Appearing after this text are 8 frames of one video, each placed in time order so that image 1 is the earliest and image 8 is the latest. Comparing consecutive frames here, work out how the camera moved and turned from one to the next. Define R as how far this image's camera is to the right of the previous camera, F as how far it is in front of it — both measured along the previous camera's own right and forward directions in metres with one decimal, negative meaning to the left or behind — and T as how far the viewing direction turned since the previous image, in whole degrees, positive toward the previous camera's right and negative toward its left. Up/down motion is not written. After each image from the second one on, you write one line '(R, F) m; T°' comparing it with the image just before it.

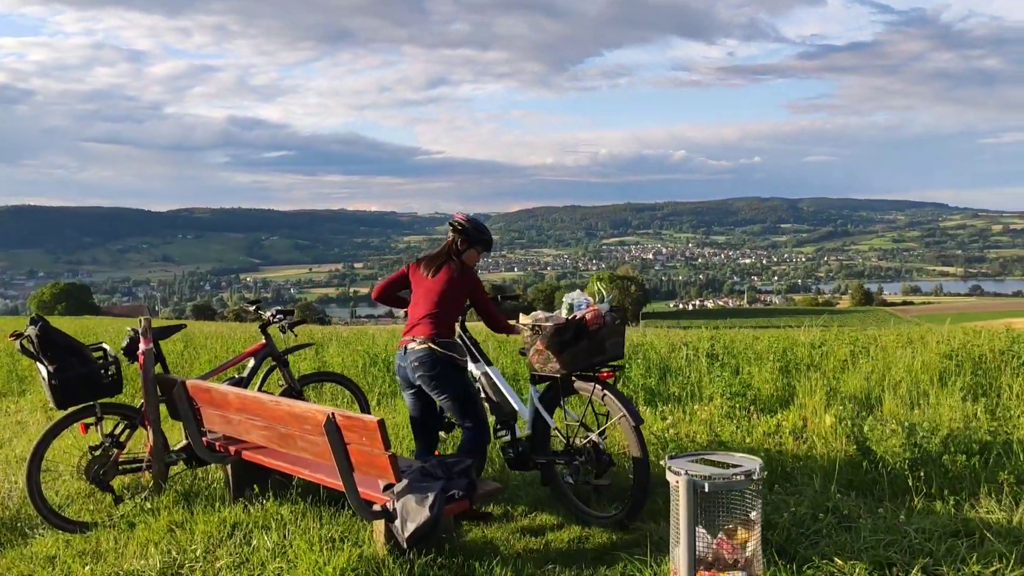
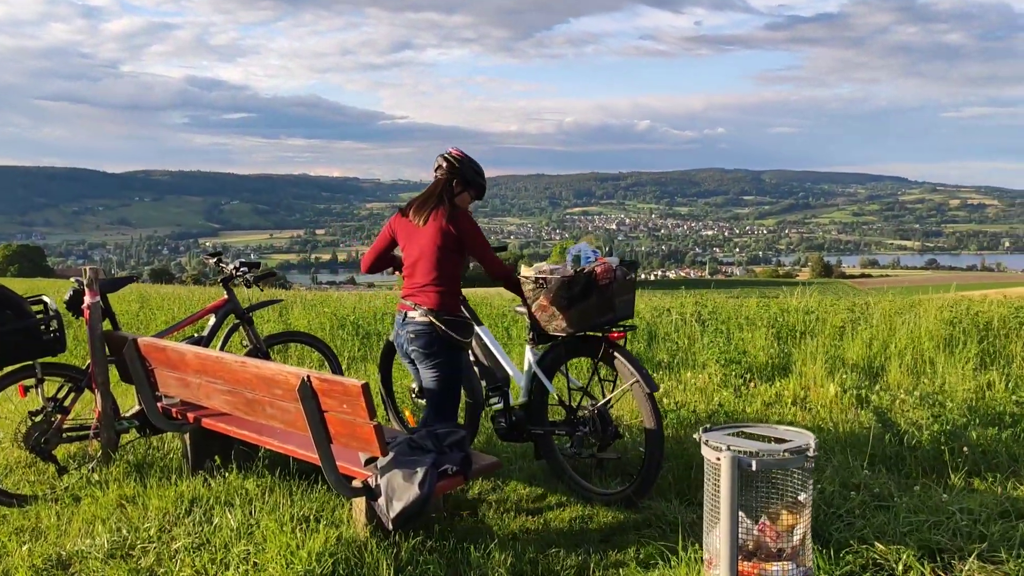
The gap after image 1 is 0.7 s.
(-0.1, +0.4) m; +2°
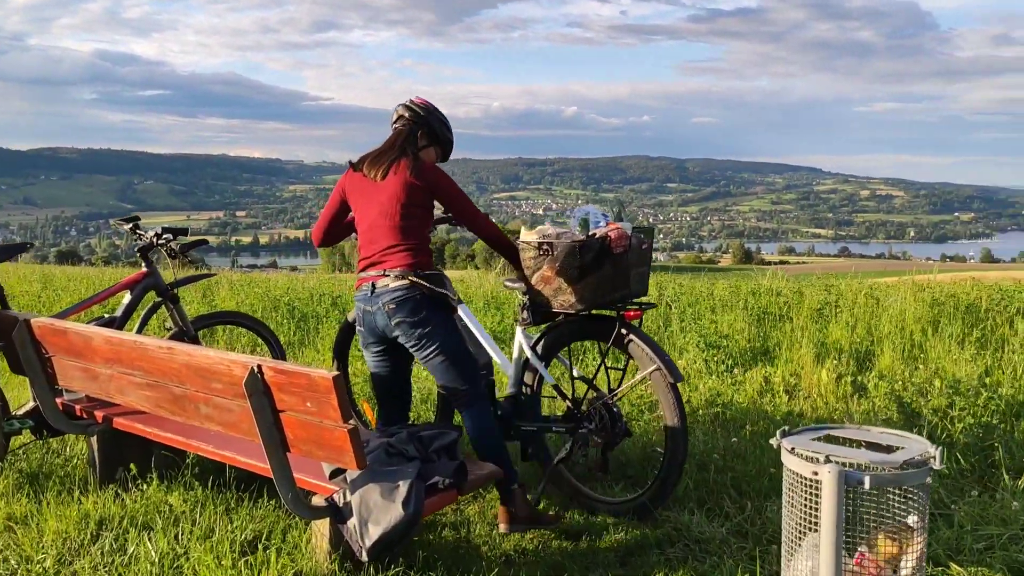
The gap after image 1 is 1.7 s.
(-0.2, +0.5) m; +5°
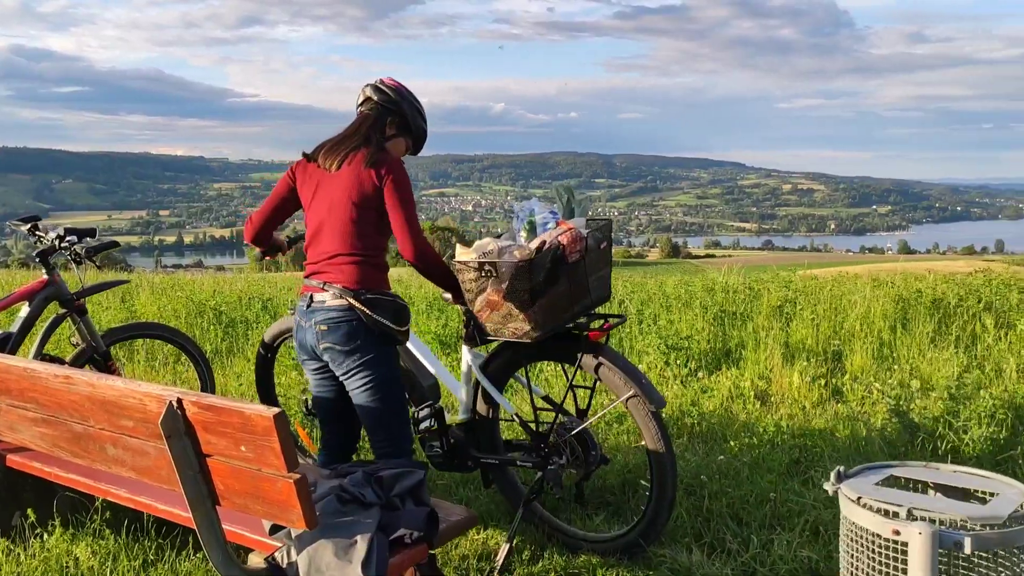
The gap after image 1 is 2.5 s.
(-0.1, +0.3) m; +4°
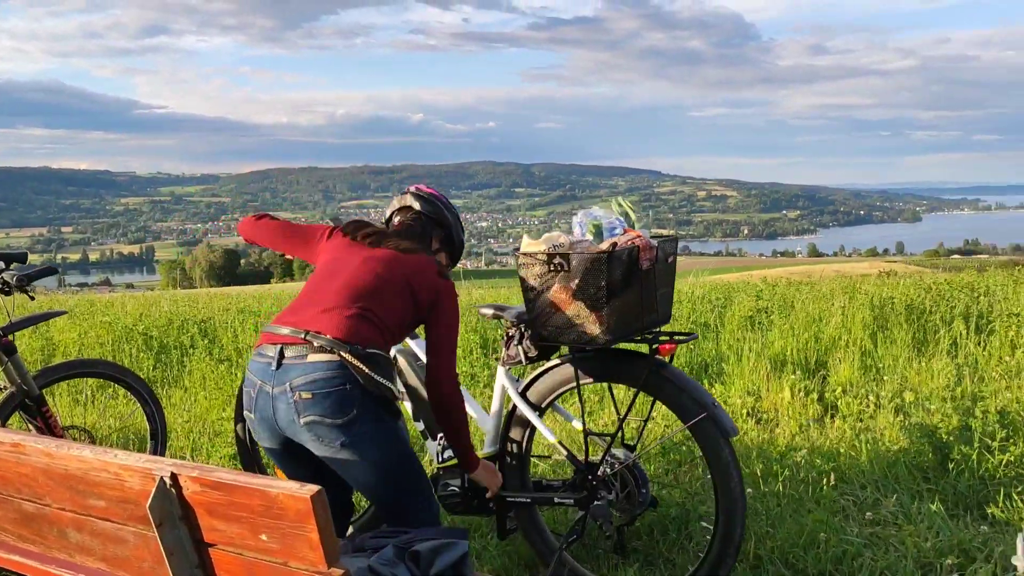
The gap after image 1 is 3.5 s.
(-0.2, +0.3) m; +5°
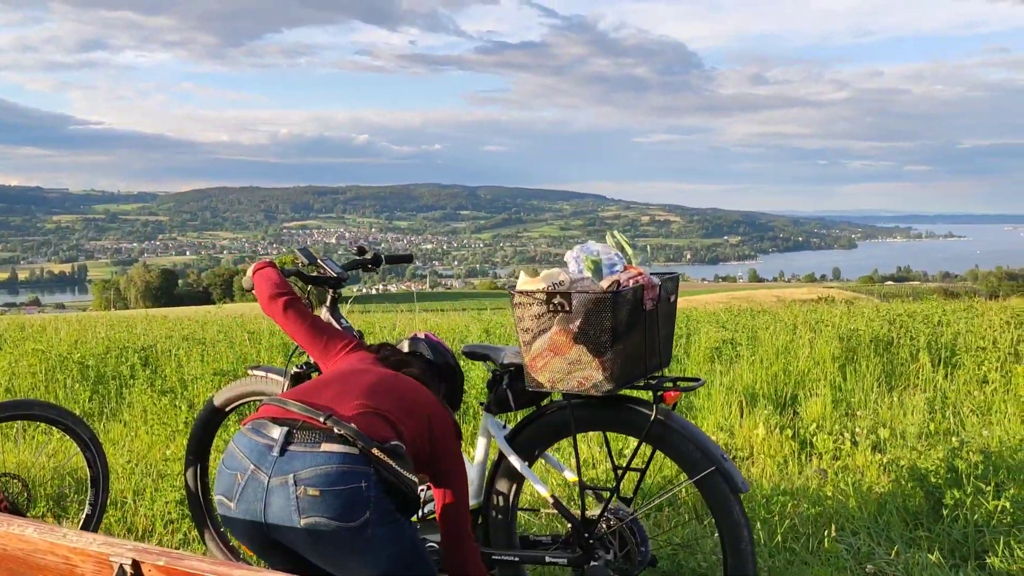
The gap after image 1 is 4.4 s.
(-0.1, +0.1) m; +3°
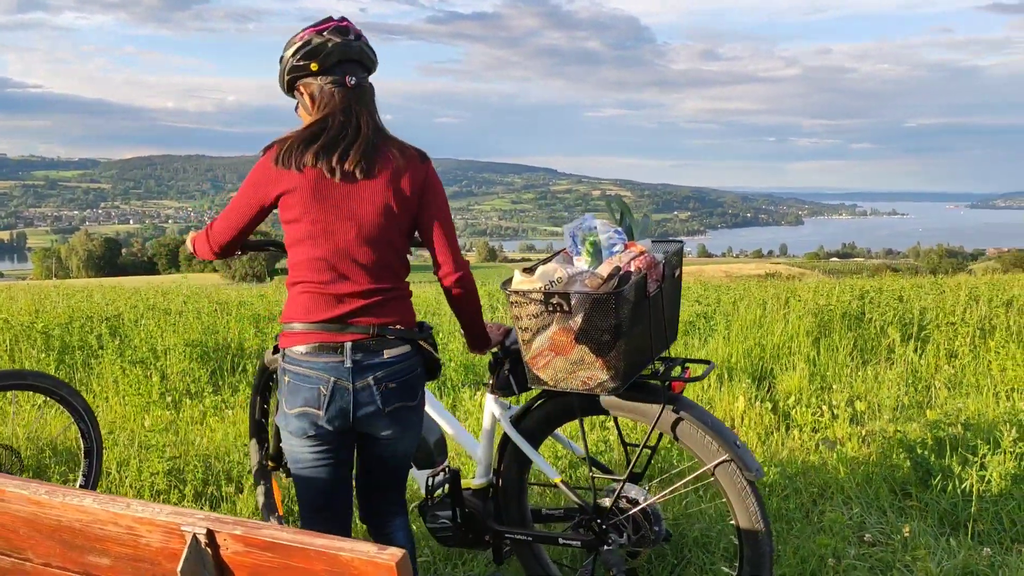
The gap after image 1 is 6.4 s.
(-0.1, 0.0) m; +3°
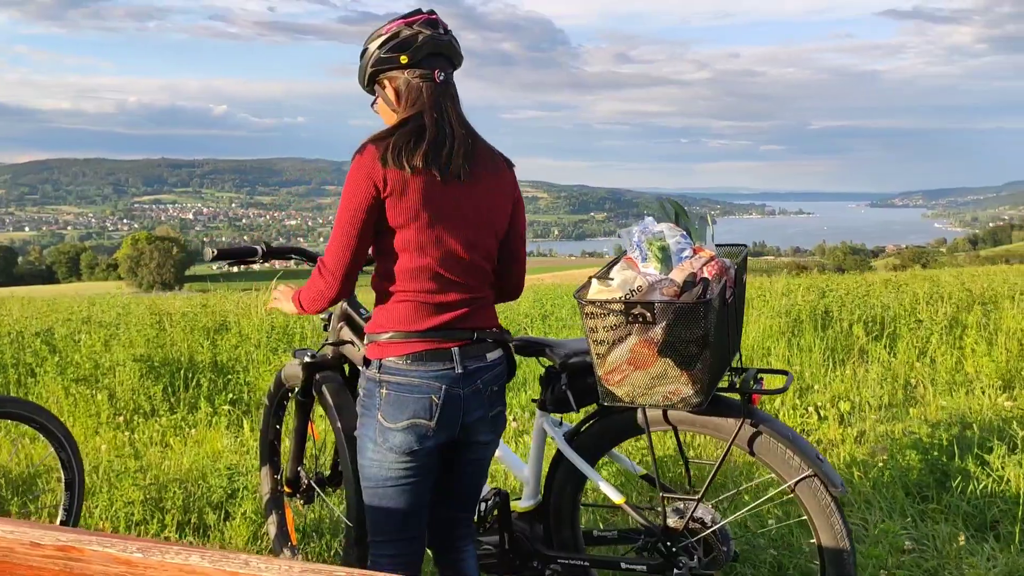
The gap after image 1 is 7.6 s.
(-0.3, +0.1) m; +5°
